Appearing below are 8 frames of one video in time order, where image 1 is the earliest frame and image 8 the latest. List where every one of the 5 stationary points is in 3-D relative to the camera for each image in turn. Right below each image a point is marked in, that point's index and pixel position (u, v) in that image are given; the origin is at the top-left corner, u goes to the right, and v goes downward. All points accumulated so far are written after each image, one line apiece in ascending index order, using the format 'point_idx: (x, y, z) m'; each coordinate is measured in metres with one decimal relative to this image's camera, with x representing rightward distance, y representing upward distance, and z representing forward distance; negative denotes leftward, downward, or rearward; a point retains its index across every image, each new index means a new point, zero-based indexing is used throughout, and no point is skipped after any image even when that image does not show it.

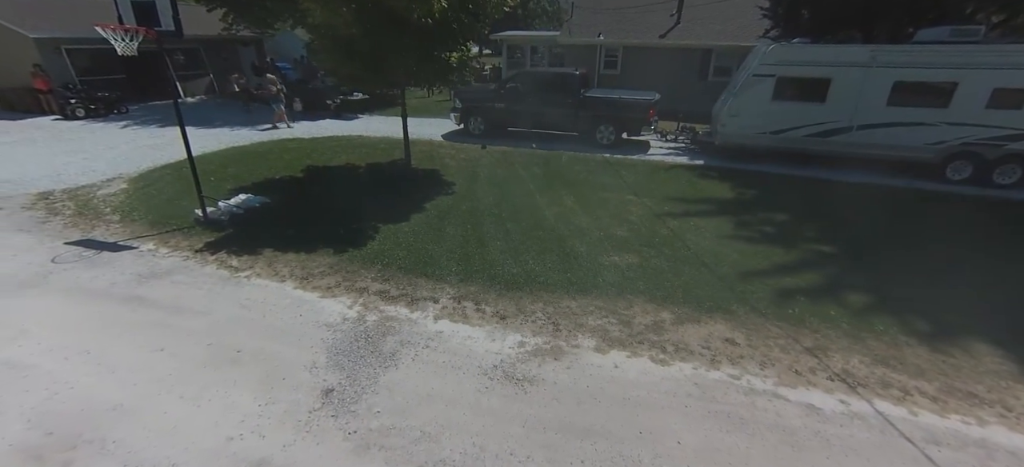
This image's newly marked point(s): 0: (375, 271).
0: (-1.5, -0.4, +4.6) m
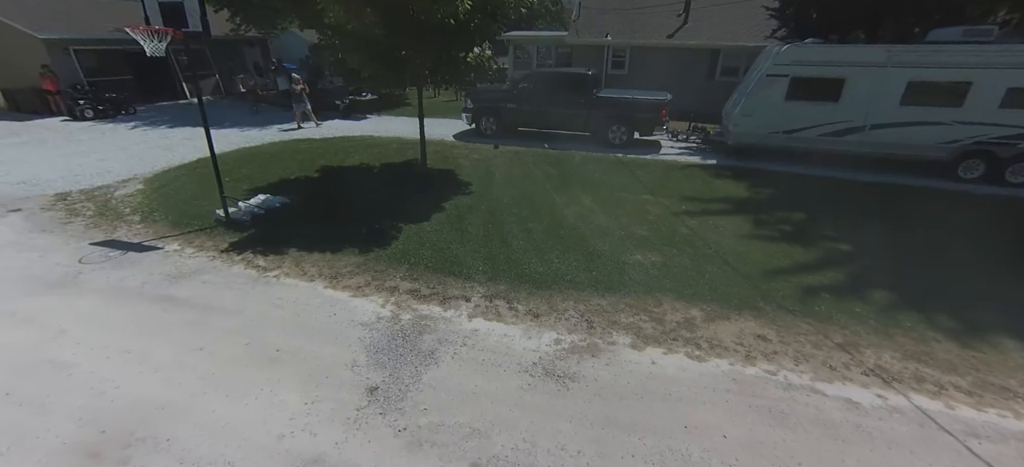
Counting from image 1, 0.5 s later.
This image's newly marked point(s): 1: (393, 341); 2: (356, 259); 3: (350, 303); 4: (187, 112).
0: (-1.2, -0.4, +4.6) m
1: (-1.0, -0.9, +3.5) m
2: (-1.9, -0.3, +4.9) m
3: (-1.6, -0.7, +4.0) m
4: (-11.6, +4.4, +14.3) m
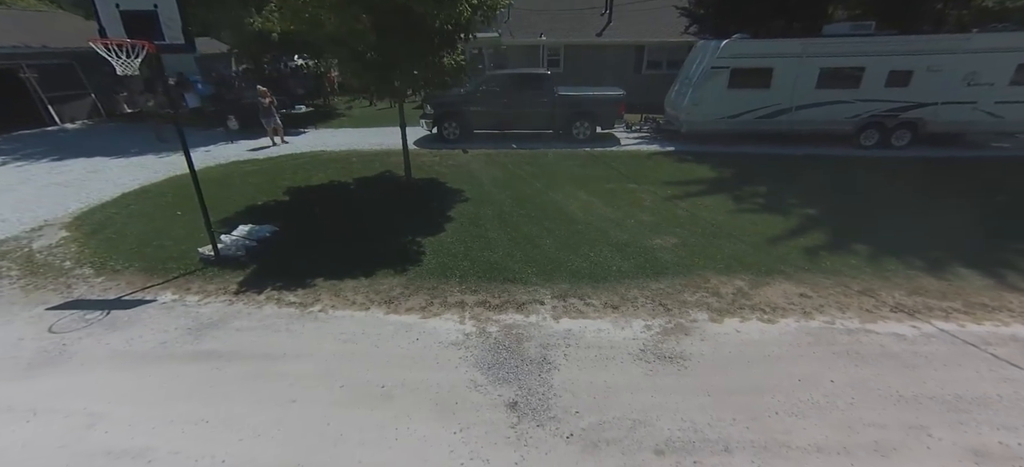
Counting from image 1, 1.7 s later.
0: (-0.6, -0.6, +4.5) m
1: (-0.1, -1.0, +3.4) m
2: (-1.3, -0.5, +4.6) m
3: (-0.8, -0.9, +3.8) m
4: (-13.2, +2.8, +11.9) m
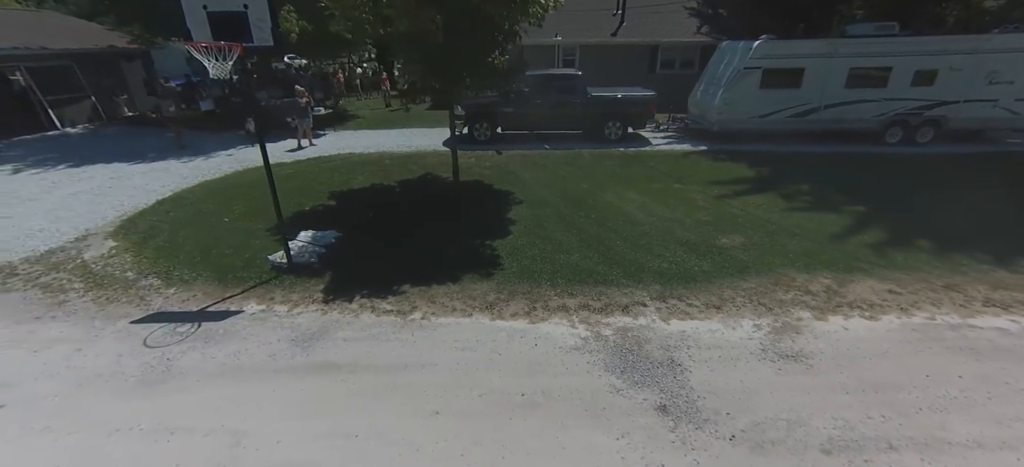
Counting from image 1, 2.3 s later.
0: (+0.4, -0.6, +4.4) m
1: (+1.0, -1.1, +3.4) m
2: (-0.3, -0.6, +4.5) m
3: (+0.3, -0.9, +3.8) m
4: (-12.5, +2.6, +11.5) m
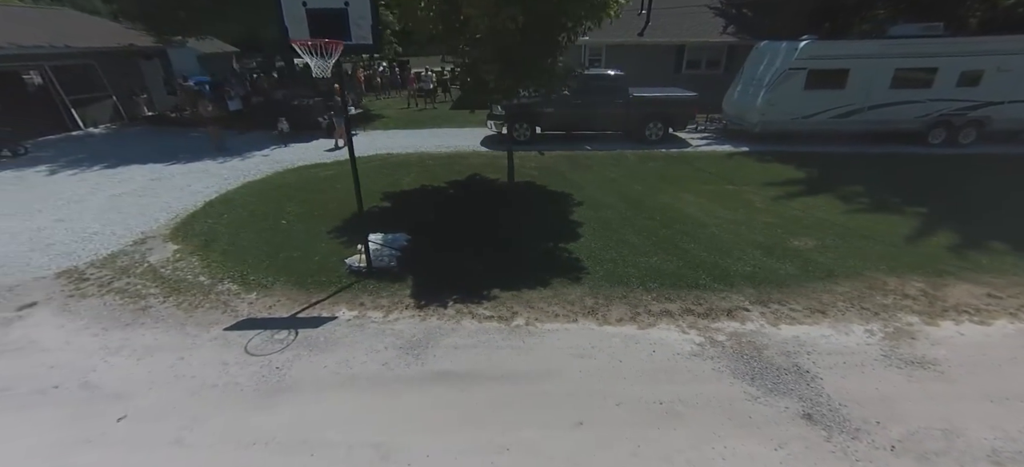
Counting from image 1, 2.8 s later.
0: (+1.5, -0.6, +4.4) m
1: (+2.0, -1.1, +3.4) m
2: (+0.7, -0.6, +4.5) m
3: (+1.3, -0.9, +3.7) m
4: (-11.5, +2.5, +11.3) m
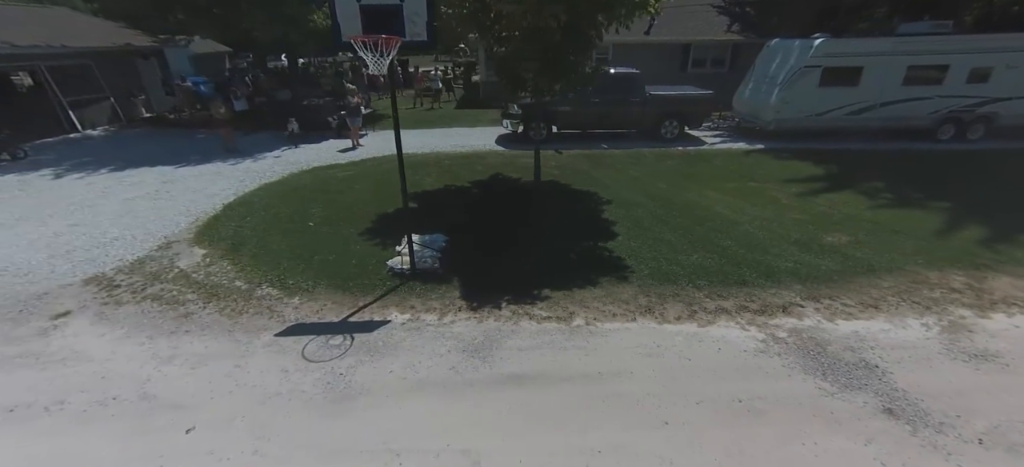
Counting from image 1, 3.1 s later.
0: (+2.0, -0.6, +4.4) m
1: (+2.6, -1.1, +3.4) m
2: (+1.3, -0.6, +4.4) m
3: (+1.9, -0.9, +3.7) m
4: (-11.2, +2.4, +11.0) m
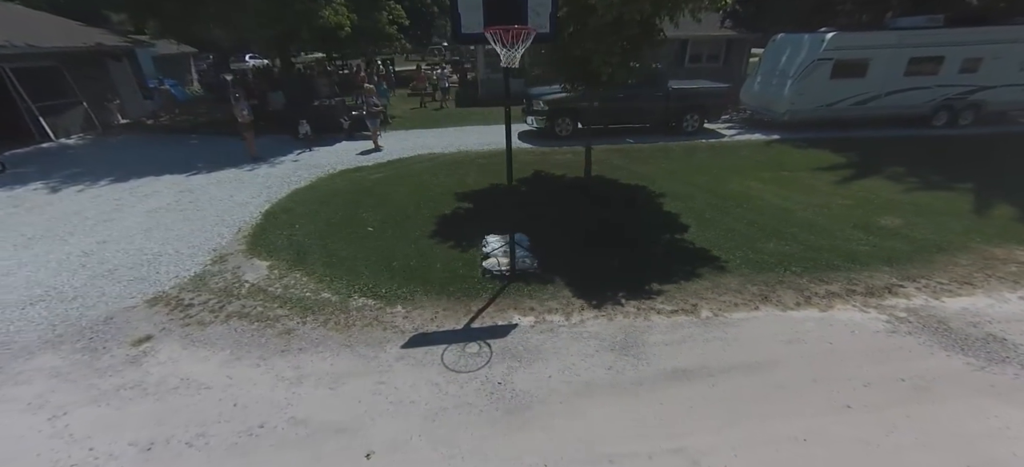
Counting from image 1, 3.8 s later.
0: (+3.2, -0.5, +4.5) m
1: (+3.8, -0.9, +3.5) m
2: (+2.5, -0.5, +4.5) m
3: (+3.1, -0.8, +3.8) m
4: (-10.6, +2.0, +10.0) m
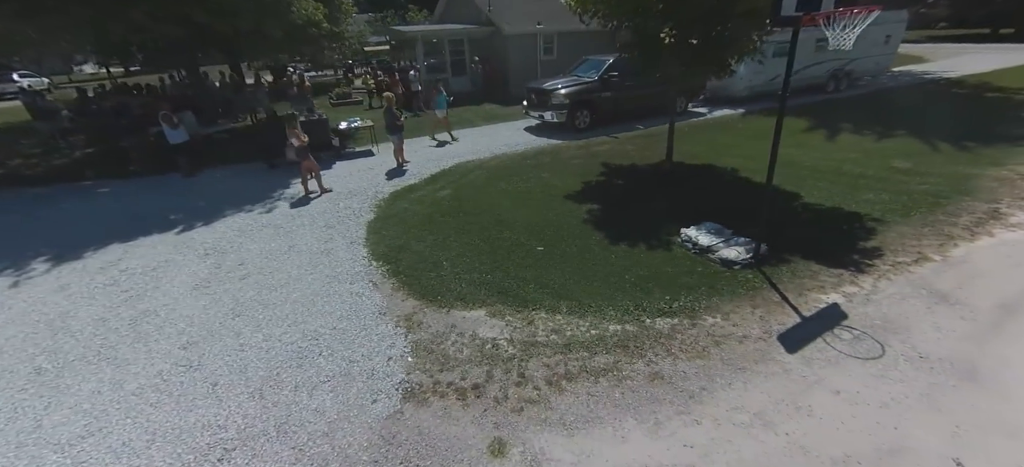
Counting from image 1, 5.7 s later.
0: (+5.8, +0.3, +5.5) m
1: (+6.8, 0.0, +4.8) m
2: (+5.1, +0.1, +5.3) m
3: (+6.0, -0.1, +4.8) m
4: (-9.2, 0.0, +6.4) m
